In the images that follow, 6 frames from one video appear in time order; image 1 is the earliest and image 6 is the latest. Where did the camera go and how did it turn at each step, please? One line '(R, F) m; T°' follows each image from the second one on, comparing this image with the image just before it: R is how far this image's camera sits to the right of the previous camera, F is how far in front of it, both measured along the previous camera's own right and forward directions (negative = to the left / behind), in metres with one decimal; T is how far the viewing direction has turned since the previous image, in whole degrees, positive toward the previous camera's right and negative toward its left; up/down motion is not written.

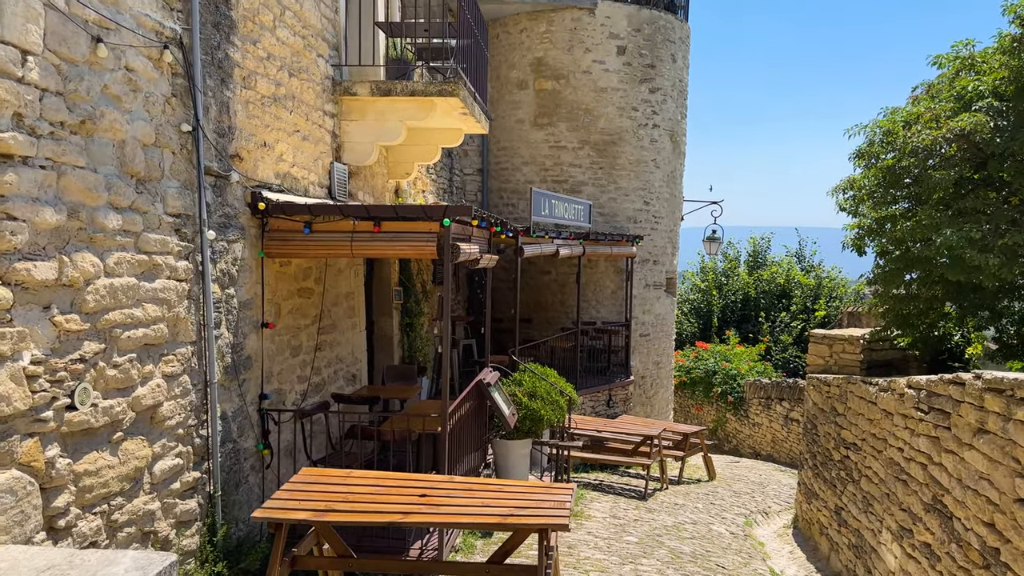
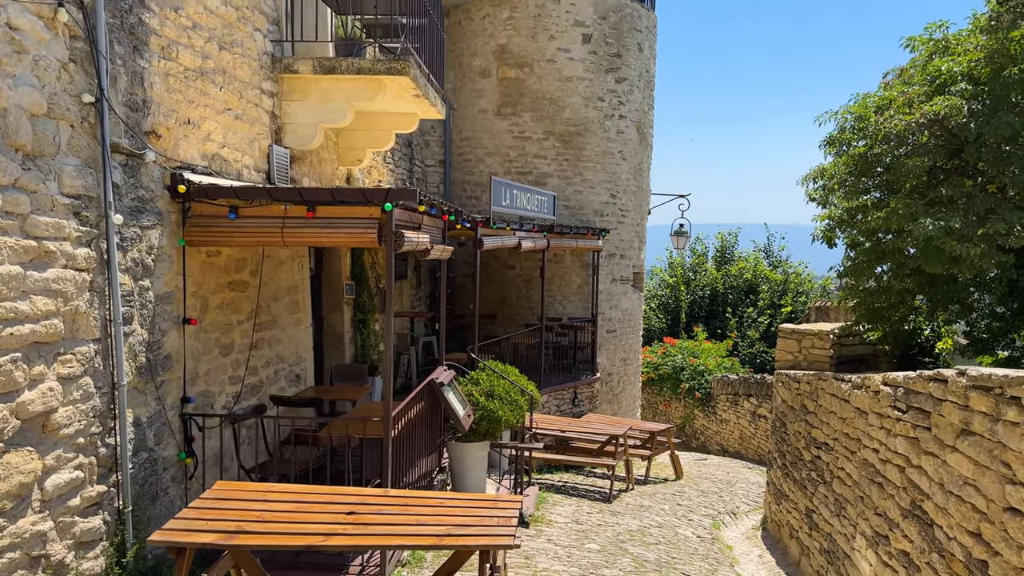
(+0.1, +0.4) m; +2°
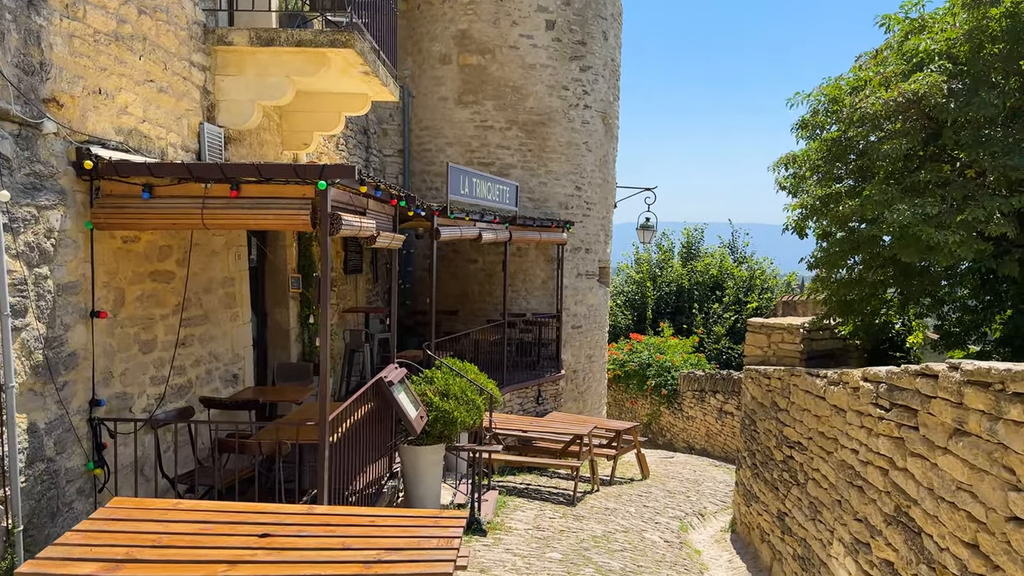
(+0.1, +0.4) m; +3°
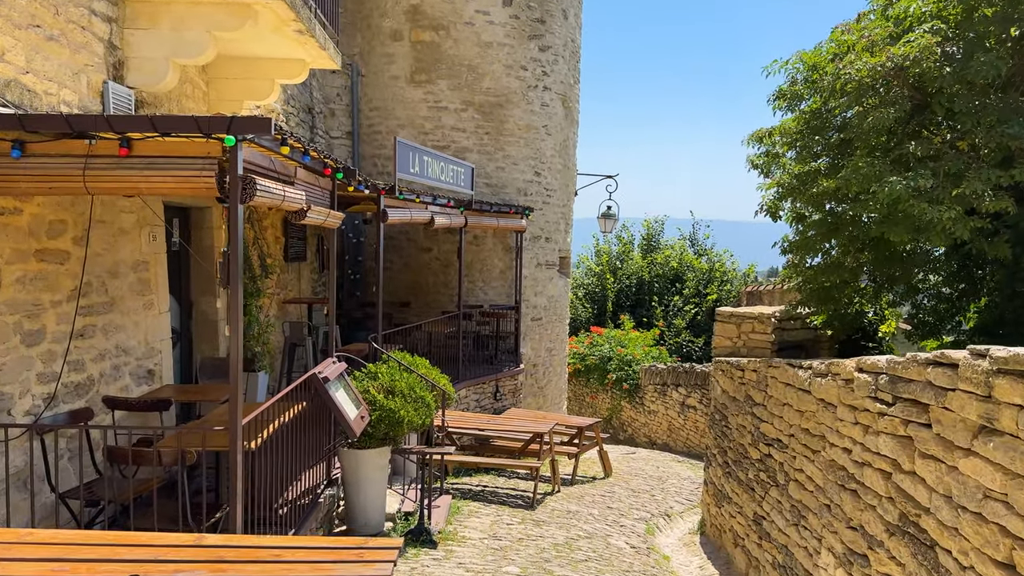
(0.0, +0.6) m; +3°
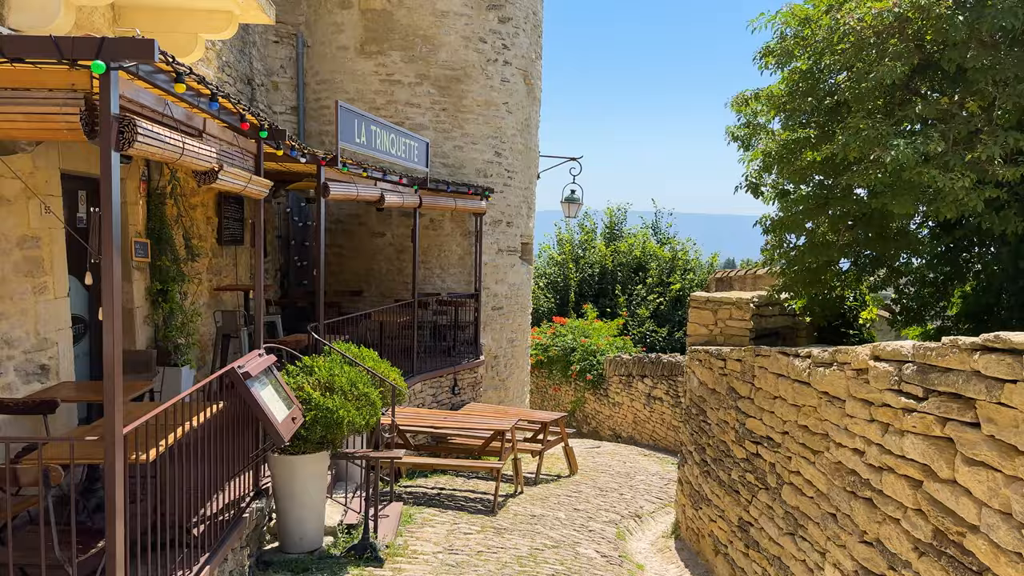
(0.0, +0.6) m; +3°
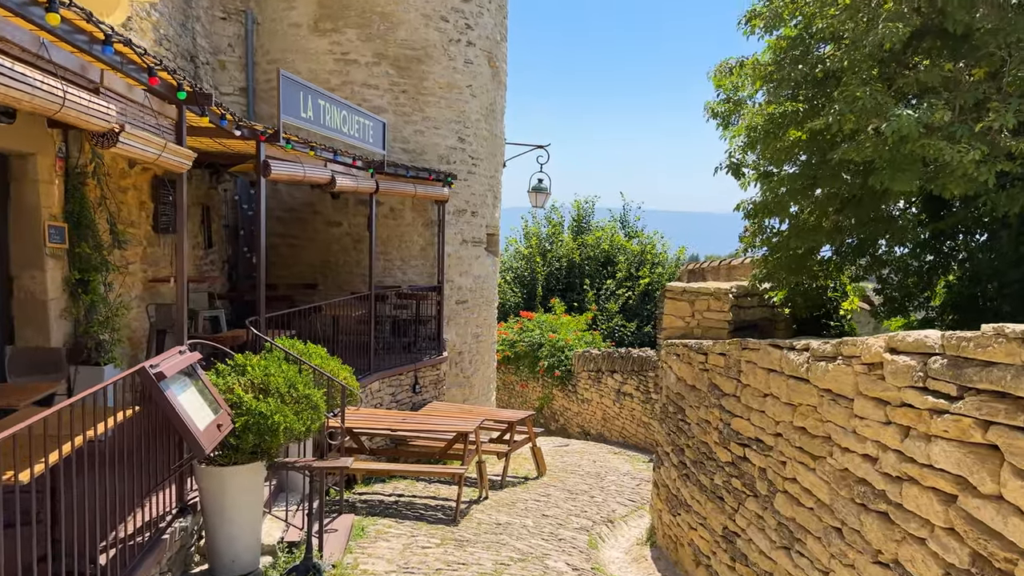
(0.0, +0.5) m; +3°
